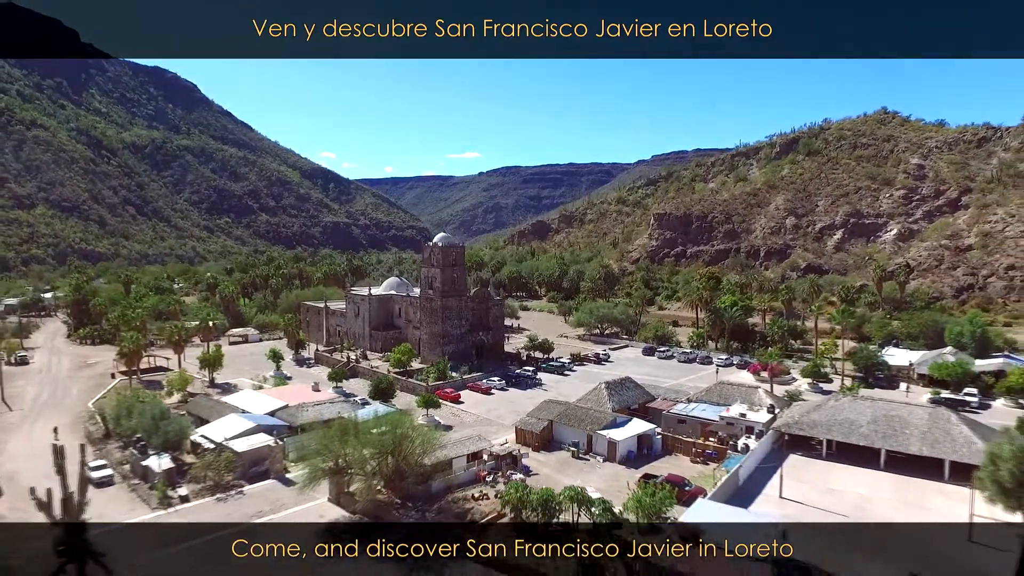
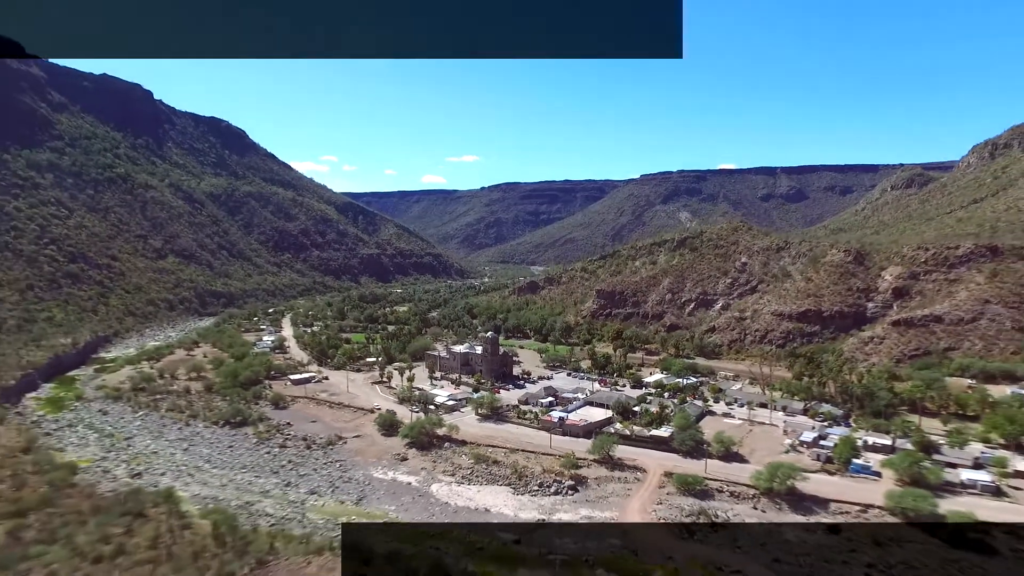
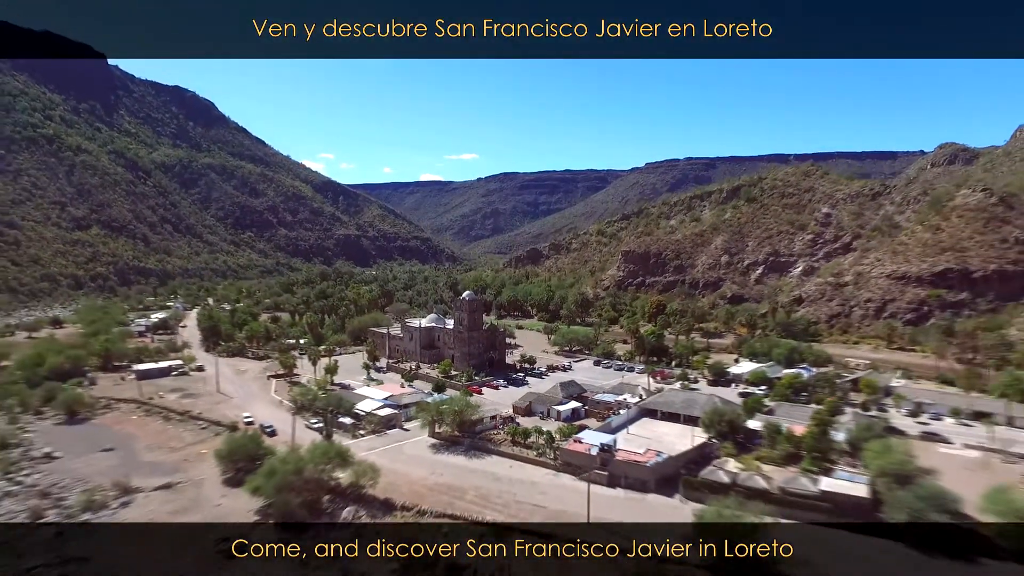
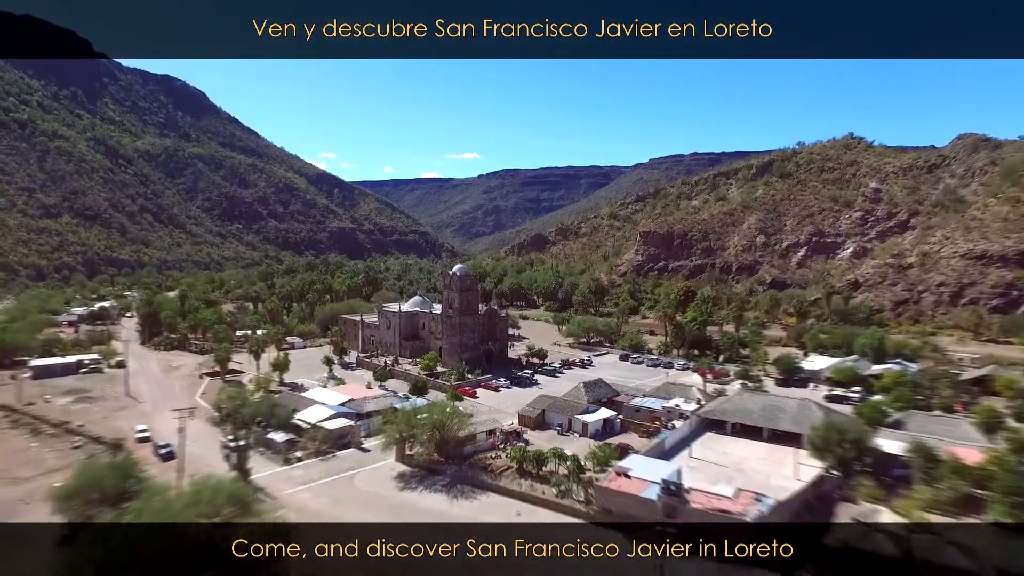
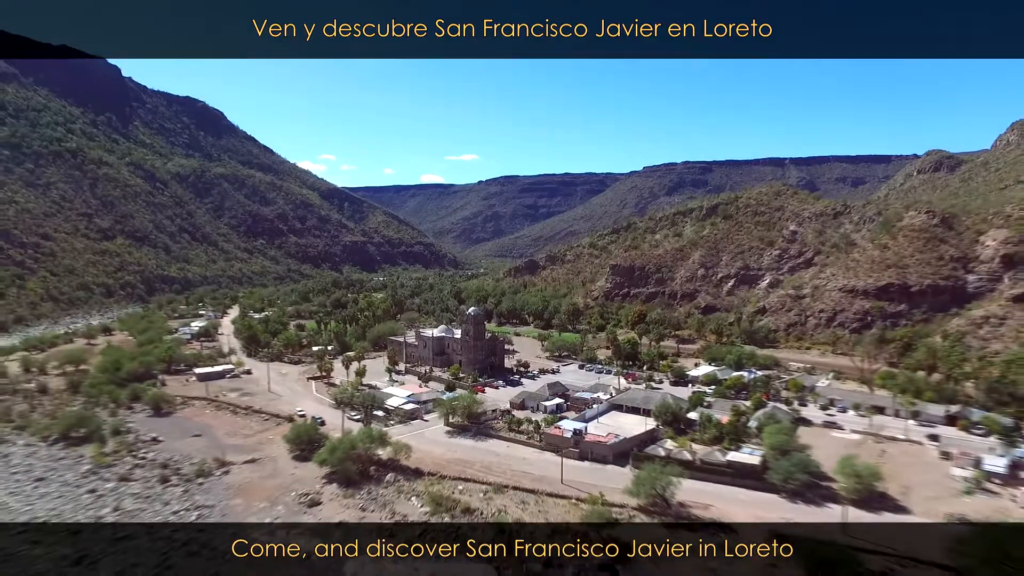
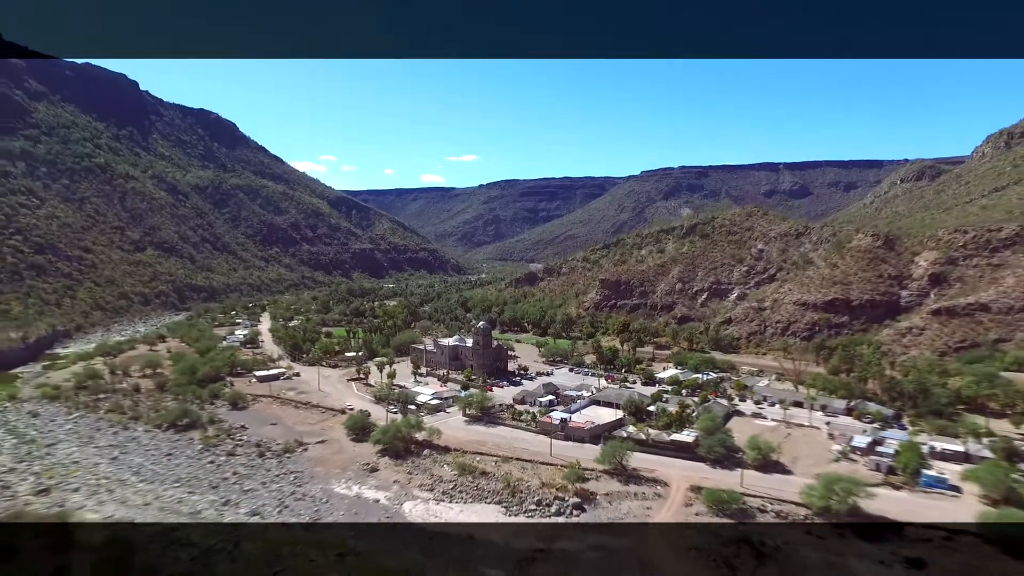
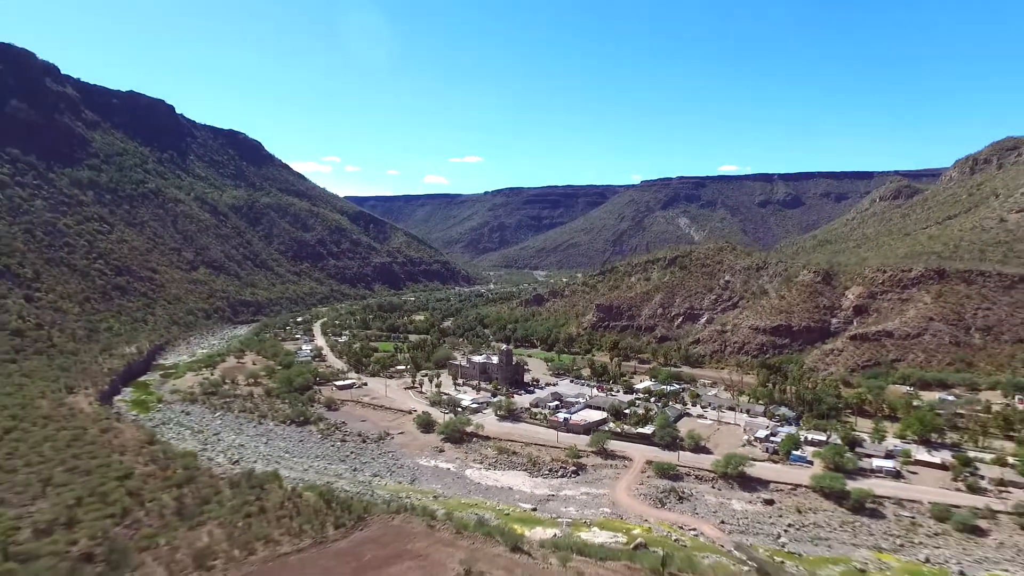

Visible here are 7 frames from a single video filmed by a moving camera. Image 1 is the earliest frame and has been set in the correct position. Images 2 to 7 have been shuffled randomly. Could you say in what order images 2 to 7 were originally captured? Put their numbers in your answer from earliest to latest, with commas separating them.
4, 3, 5, 6, 2, 7
